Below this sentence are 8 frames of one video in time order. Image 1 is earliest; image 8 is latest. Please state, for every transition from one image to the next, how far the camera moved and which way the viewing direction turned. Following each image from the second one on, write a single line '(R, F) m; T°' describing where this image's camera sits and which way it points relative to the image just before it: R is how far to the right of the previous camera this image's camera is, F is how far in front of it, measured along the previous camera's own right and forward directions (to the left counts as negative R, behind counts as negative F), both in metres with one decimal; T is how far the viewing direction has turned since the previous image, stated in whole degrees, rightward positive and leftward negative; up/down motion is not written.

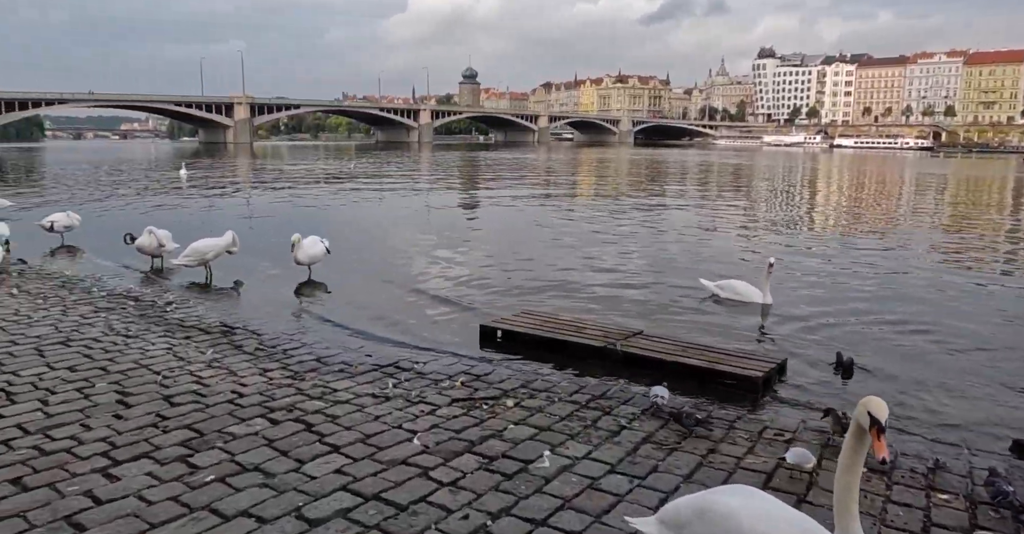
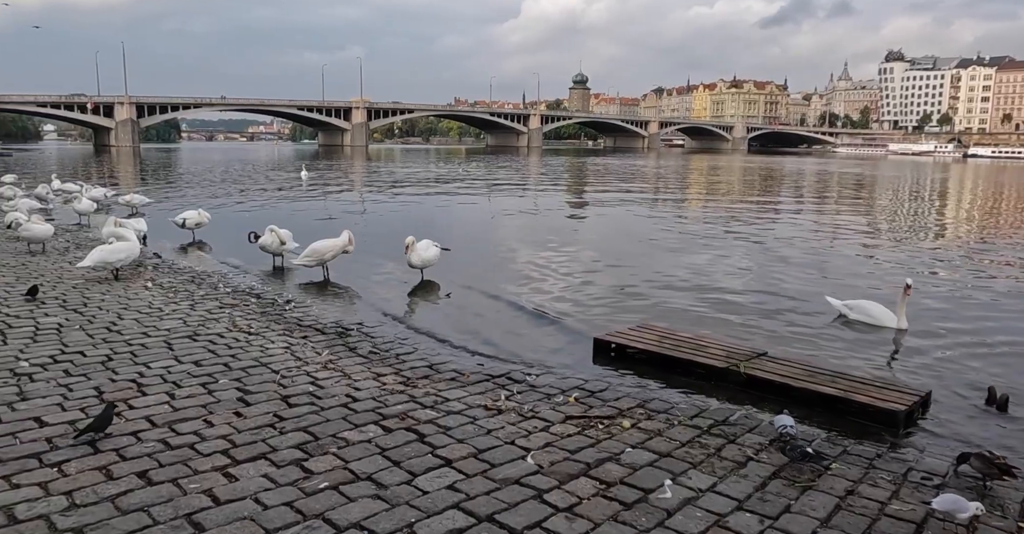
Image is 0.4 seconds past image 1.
(-0.1, +0.2) m; -8°
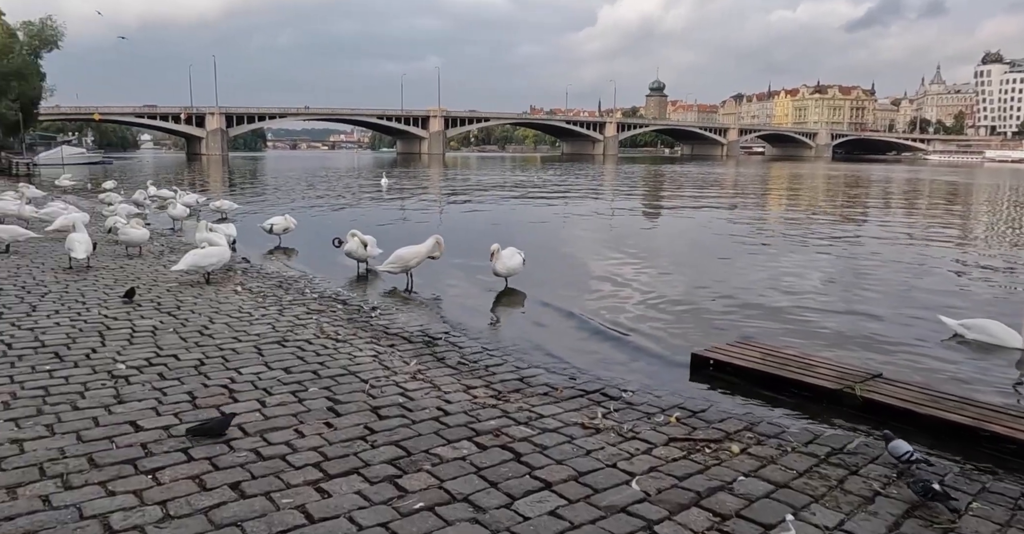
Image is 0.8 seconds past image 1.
(-0.2, +0.3) m; -5°
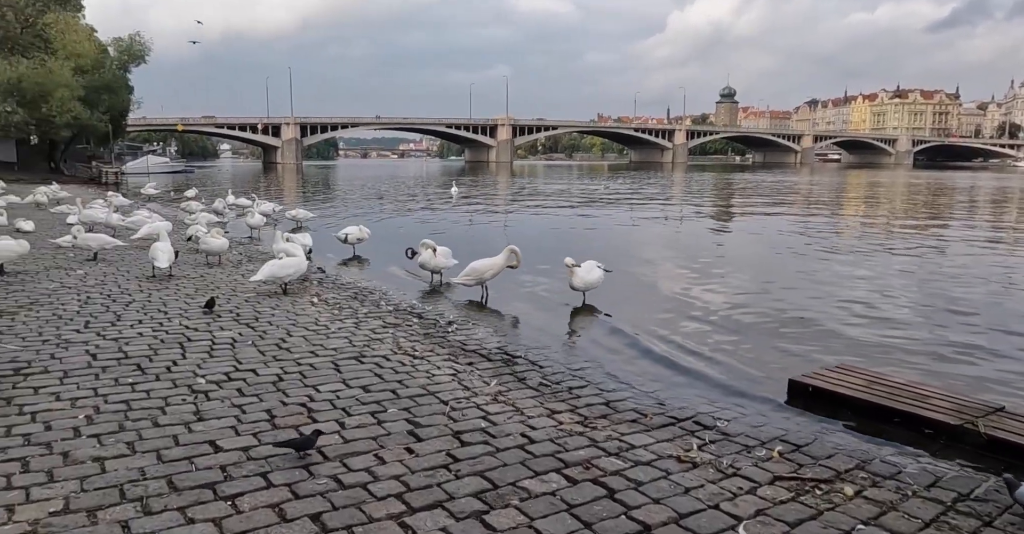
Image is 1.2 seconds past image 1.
(-0.2, +0.3) m; -5°
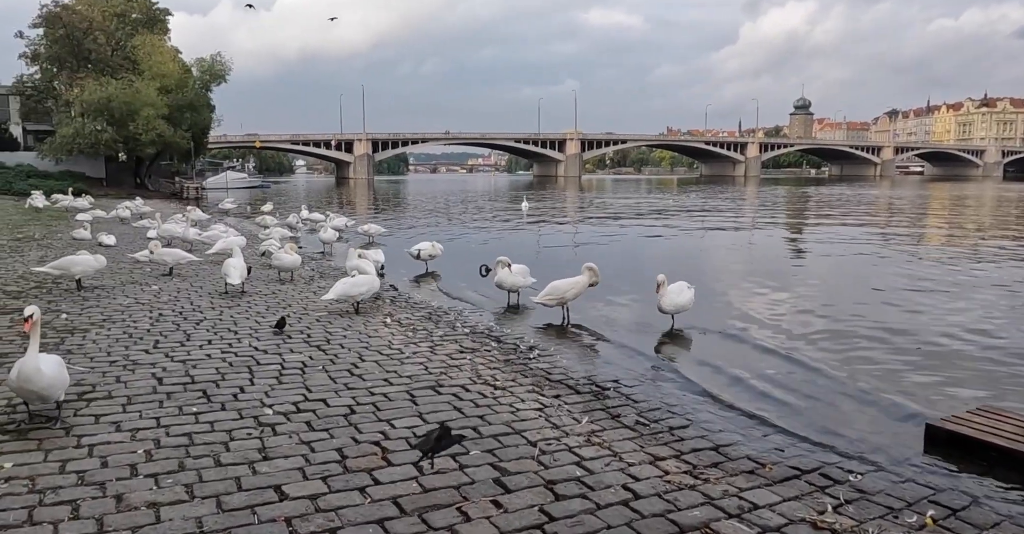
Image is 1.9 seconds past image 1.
(-0.2, +0.6) m; -5°
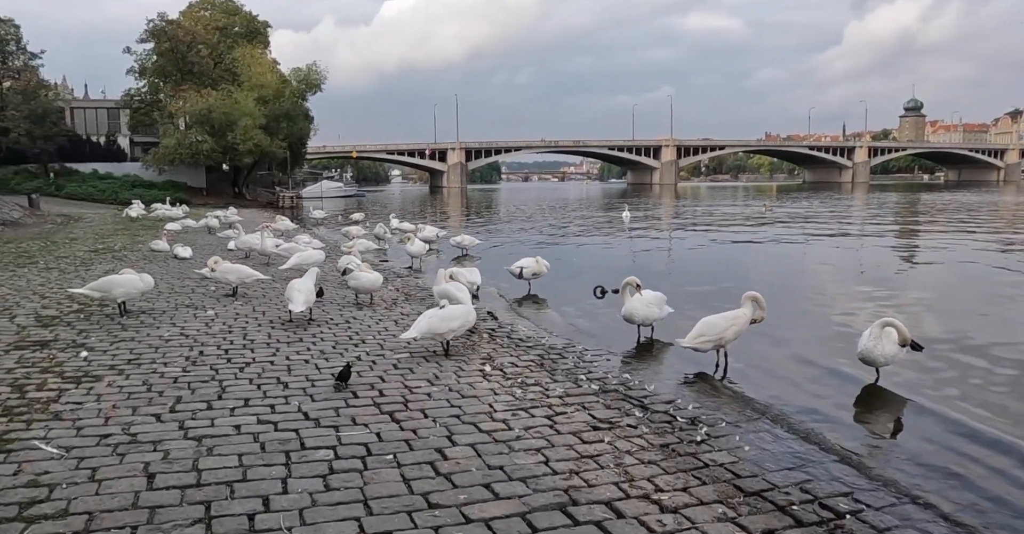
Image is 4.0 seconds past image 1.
(-0.5, +2.6) m; -7°
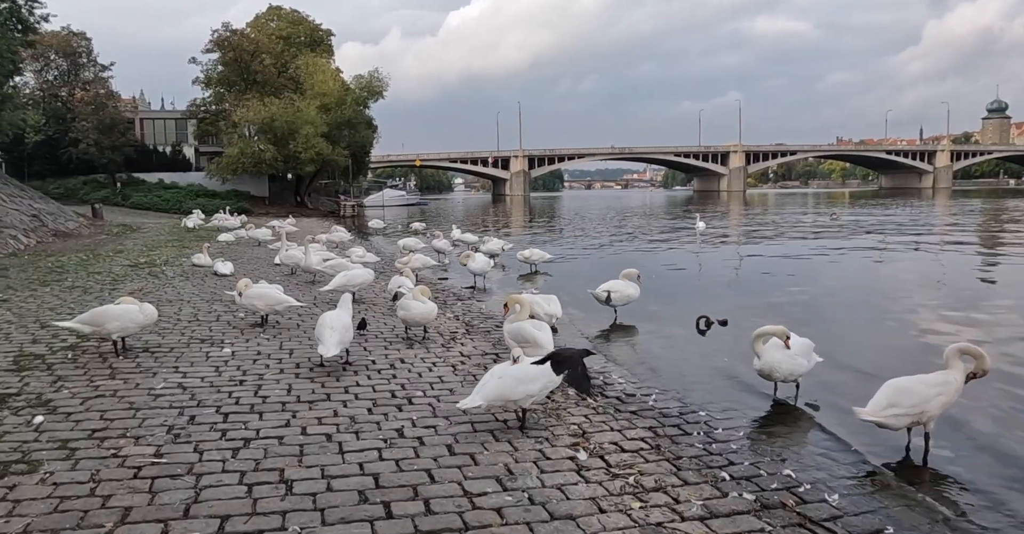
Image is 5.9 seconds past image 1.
(-0.3, +2.3) m; -4°
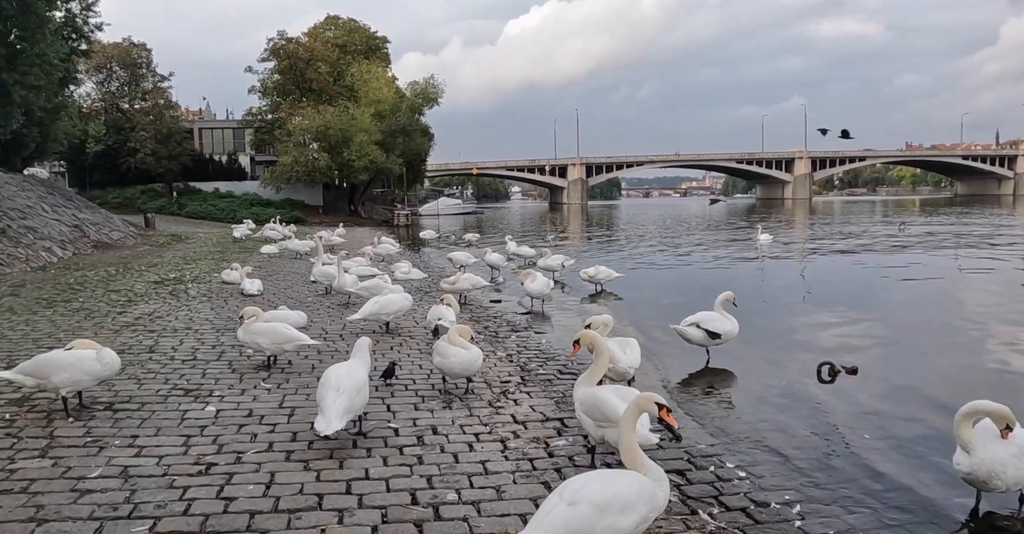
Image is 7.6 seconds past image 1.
(-0.1, +2.2) m; -4°
